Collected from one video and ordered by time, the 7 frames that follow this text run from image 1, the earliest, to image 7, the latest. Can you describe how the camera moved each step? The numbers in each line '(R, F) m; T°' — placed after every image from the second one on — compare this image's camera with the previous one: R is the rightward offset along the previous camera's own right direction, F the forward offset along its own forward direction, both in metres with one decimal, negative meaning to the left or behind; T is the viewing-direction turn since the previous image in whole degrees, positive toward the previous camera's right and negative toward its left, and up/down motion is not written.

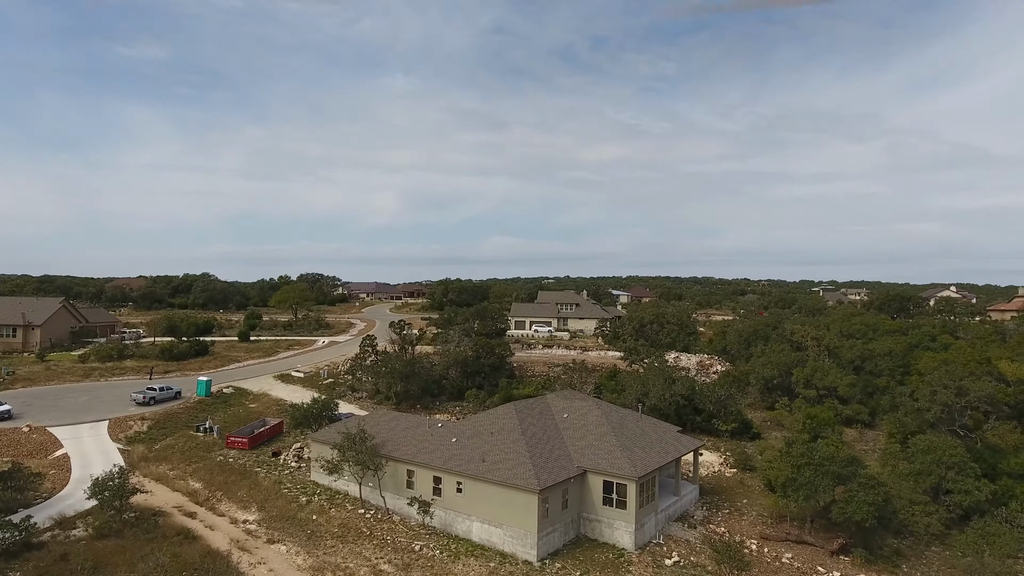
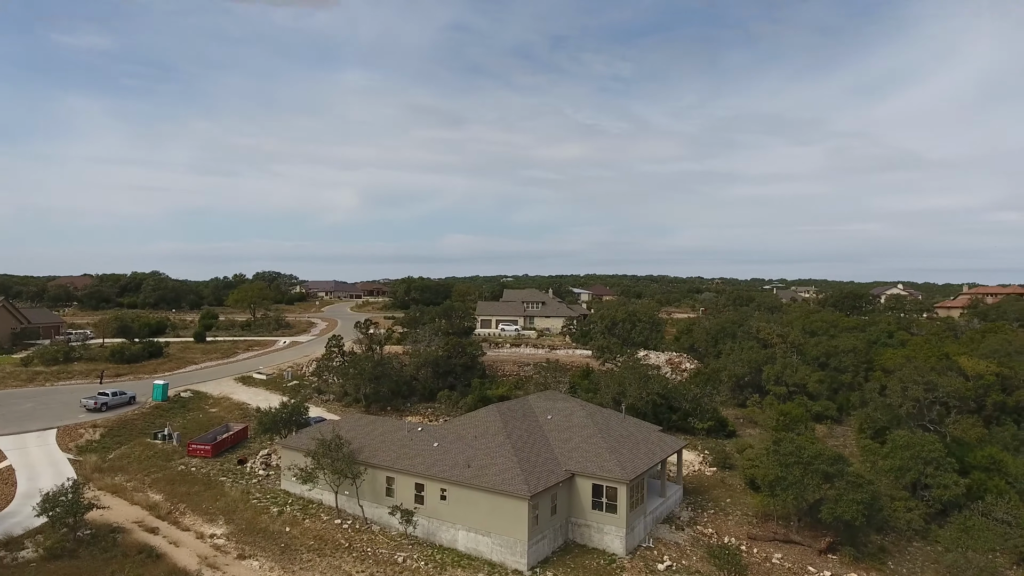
(-0.9, +0.9) m; +4°
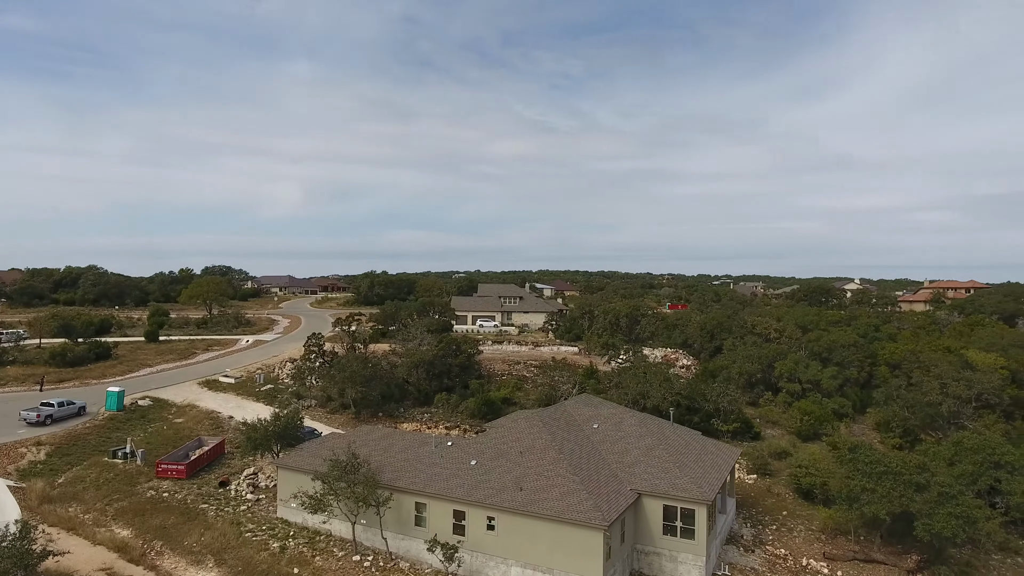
(-3.1, +3.6) m; +5°
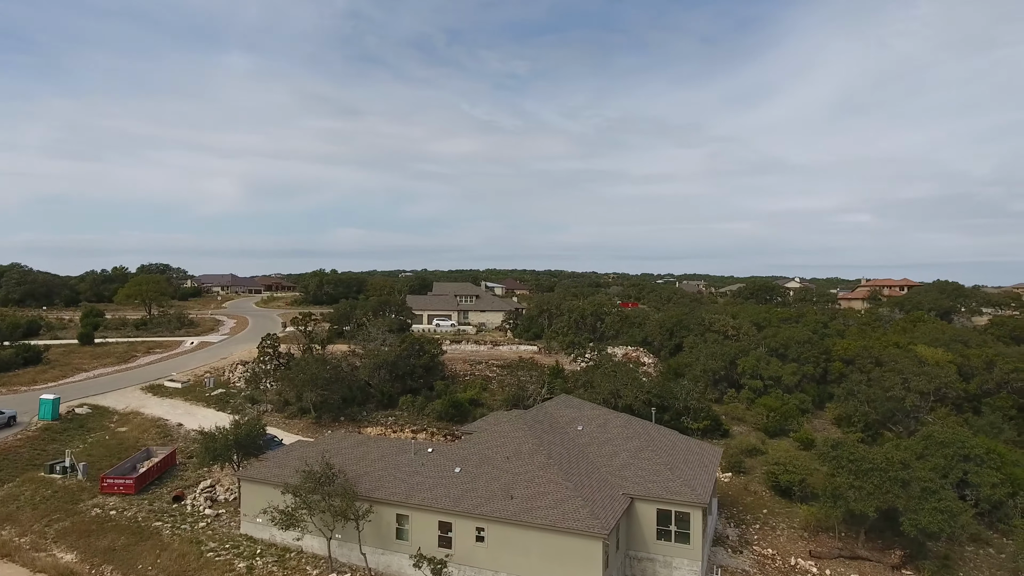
(-1.1, +1.0) m; +5°
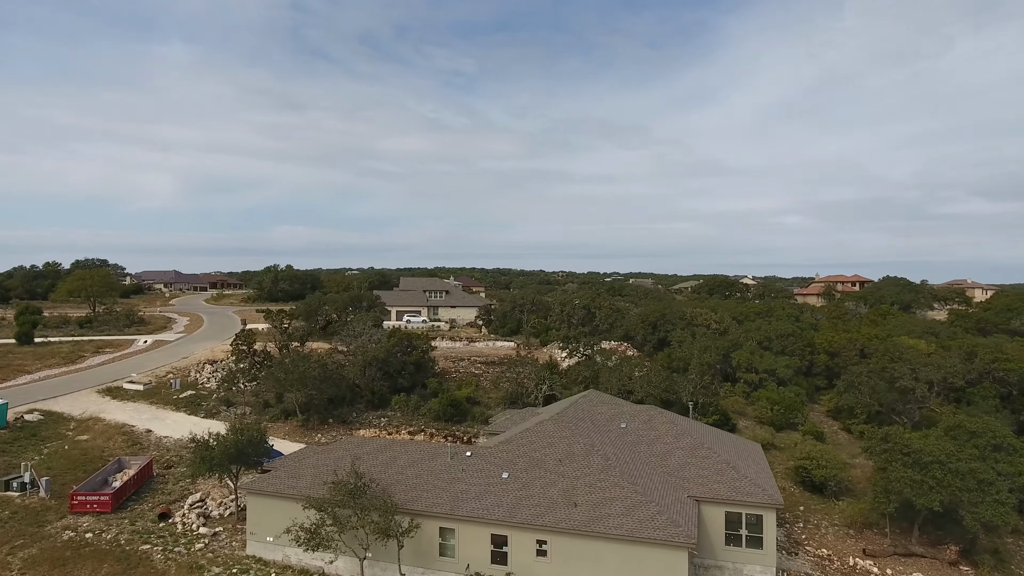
(-2.7, +2.1) m; +5°
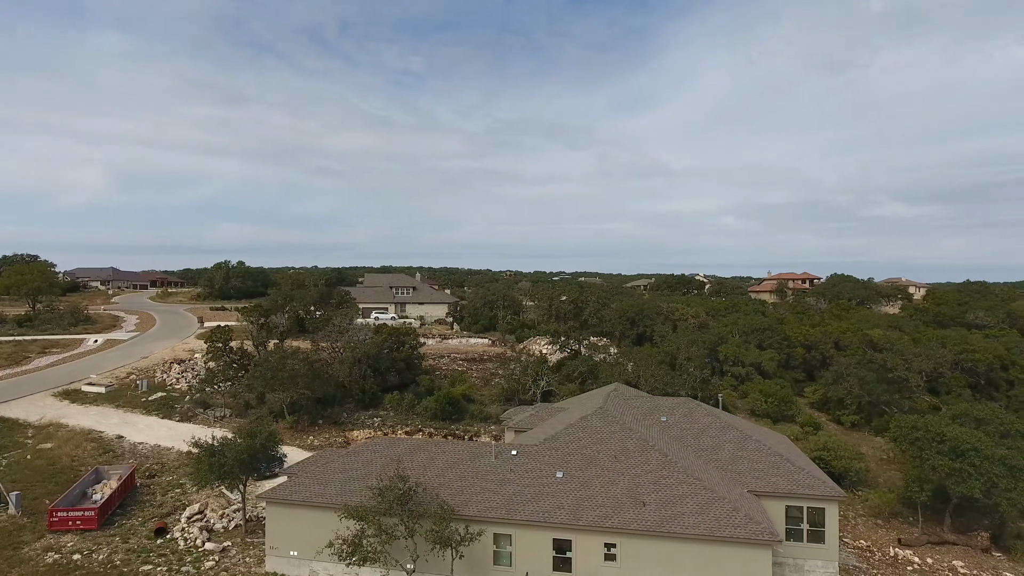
(-2.5, +1.4) m; +5°
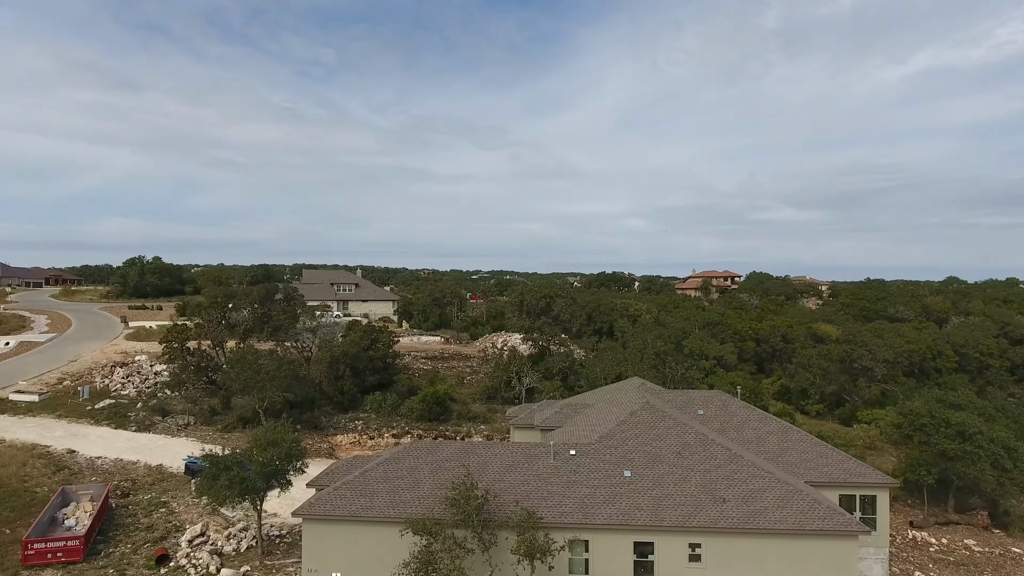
(-3.3, +1.3) m; +8°
